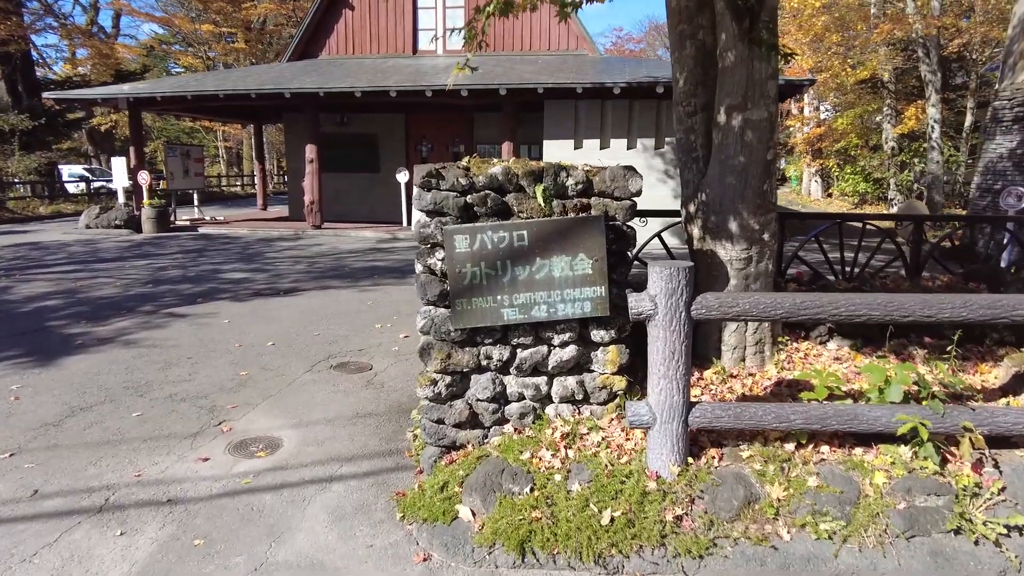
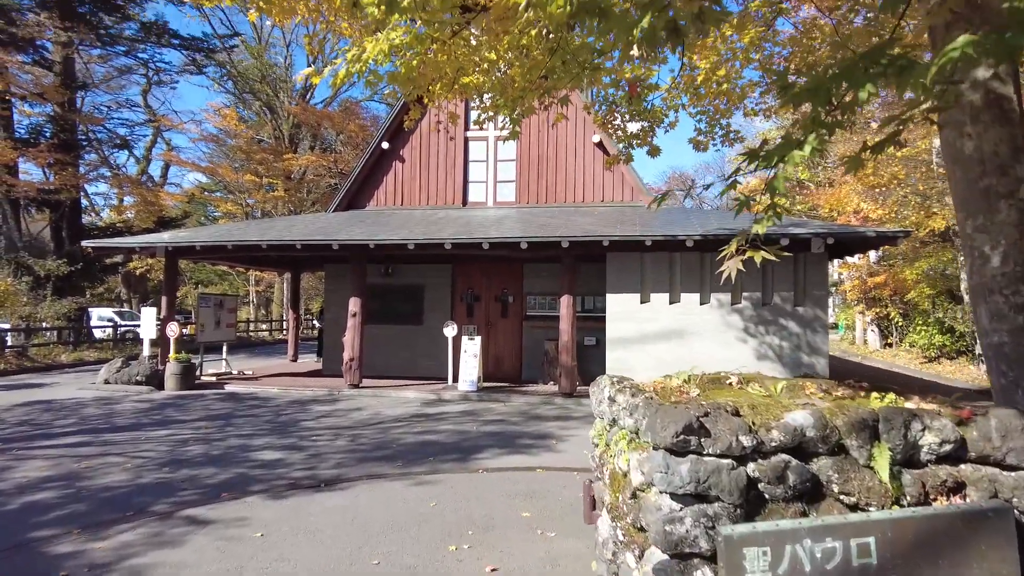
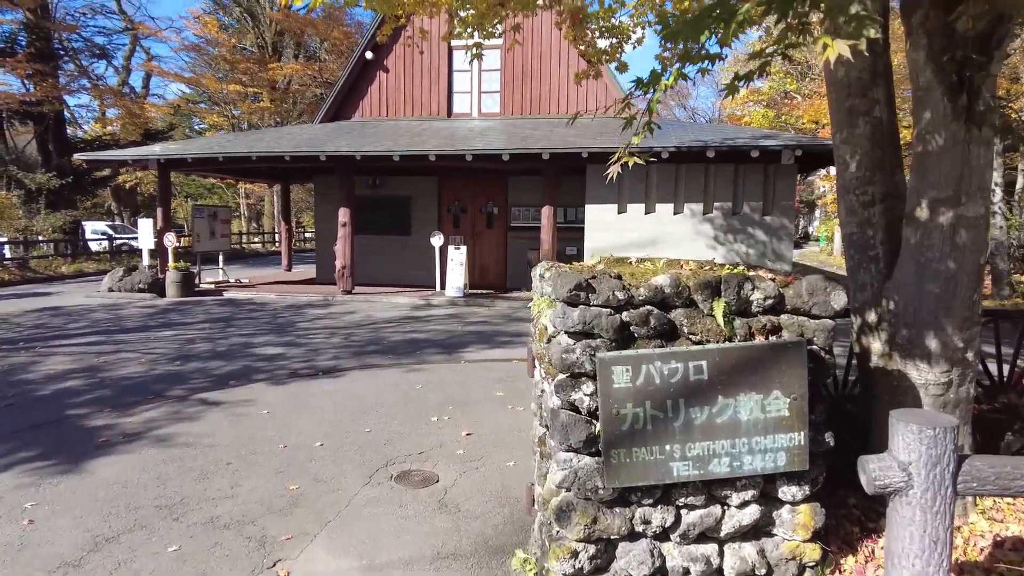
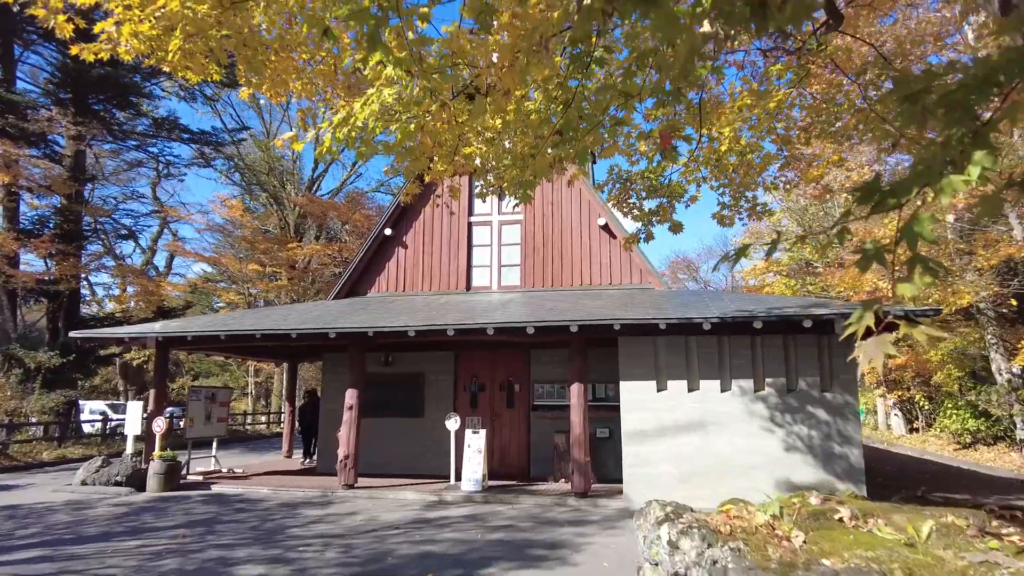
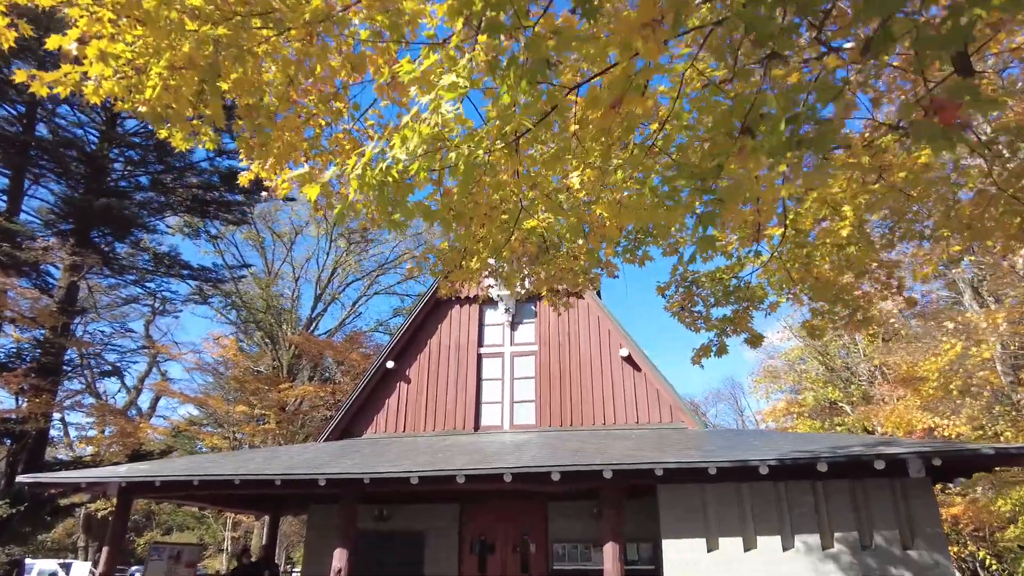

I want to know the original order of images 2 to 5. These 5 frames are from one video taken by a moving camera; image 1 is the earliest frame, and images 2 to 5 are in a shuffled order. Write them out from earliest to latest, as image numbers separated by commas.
3, 2, 4, 5
